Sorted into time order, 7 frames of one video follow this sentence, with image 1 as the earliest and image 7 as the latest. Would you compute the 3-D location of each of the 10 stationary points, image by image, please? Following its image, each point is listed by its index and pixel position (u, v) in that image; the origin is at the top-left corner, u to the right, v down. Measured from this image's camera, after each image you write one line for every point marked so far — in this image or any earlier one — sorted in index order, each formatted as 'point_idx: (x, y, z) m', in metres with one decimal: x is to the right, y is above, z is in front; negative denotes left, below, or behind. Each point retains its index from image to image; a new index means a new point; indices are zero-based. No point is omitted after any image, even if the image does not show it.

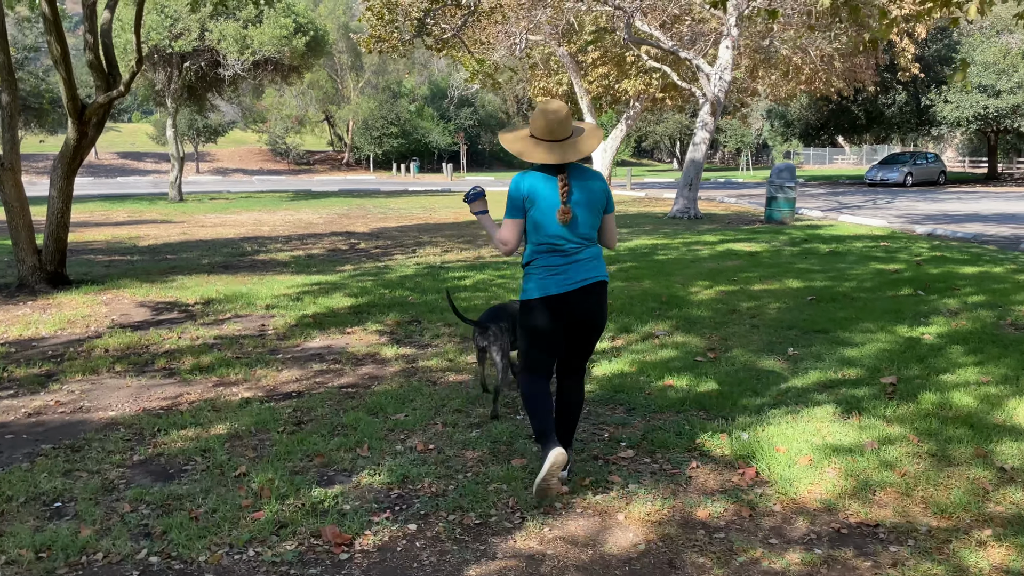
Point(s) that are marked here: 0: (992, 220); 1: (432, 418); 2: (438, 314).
0: (+9.2, +1.3, +15.8) m
1: (-0.4, -0.6, +3.9) m
2: (-0.6, -0.2, +6.5) m
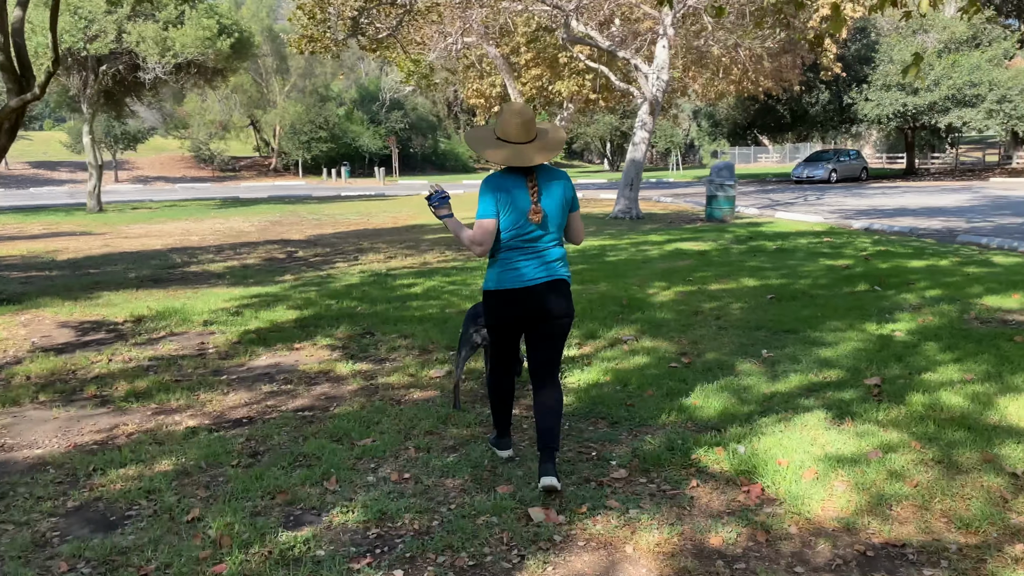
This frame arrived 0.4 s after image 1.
0: (+8.0, +1.5, +16.2) m
1: (-0.5, -0.7, +3.6) m
2: (-0.9, -0.3, +6.2) m
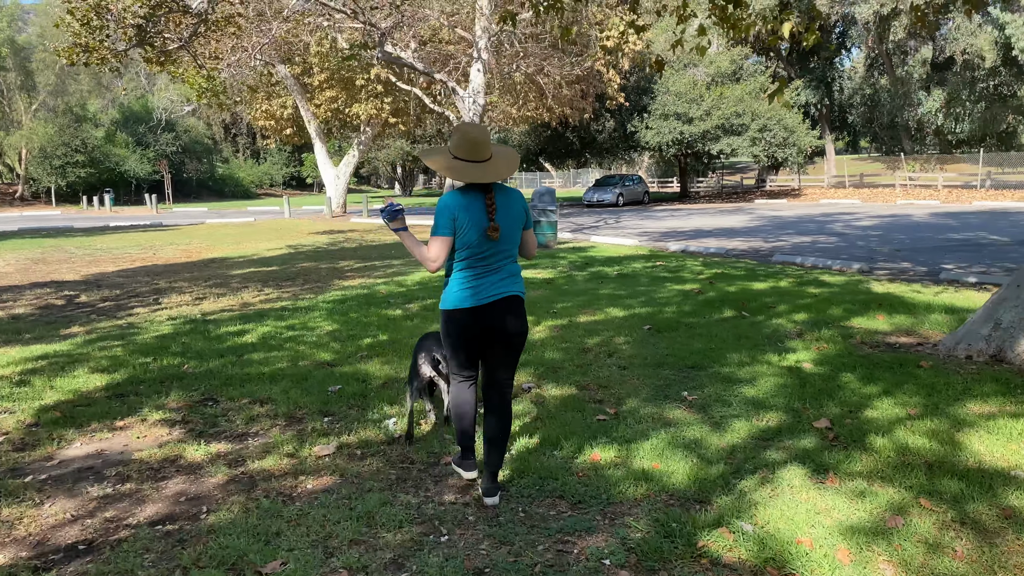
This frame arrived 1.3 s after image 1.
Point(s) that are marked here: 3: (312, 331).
0: (+4.3, +1.1, +17.1) m
1: (-0.6, -0.9, +2.7) m
2: (-1.7, -0.6, +5.1) m
3: (-1.7, -0.4, +6.9) m
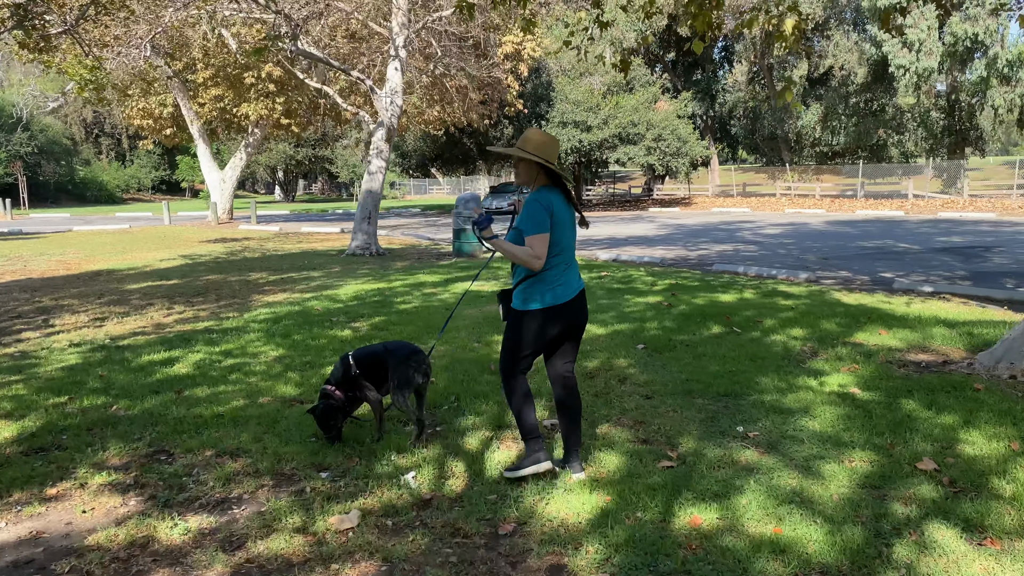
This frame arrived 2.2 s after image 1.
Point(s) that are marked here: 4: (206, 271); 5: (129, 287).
0: (+2.6, +0.9, +17.0) m
1: (-0.2, -1.0, +1.9) m
2: (-1.6, -0.8, +4.2) m
3: (-1.8, -0.5, +6.0) m
4: (-4.6, +0.2, +12.4) m
5: (-5.0, 0.0, +10.8) m
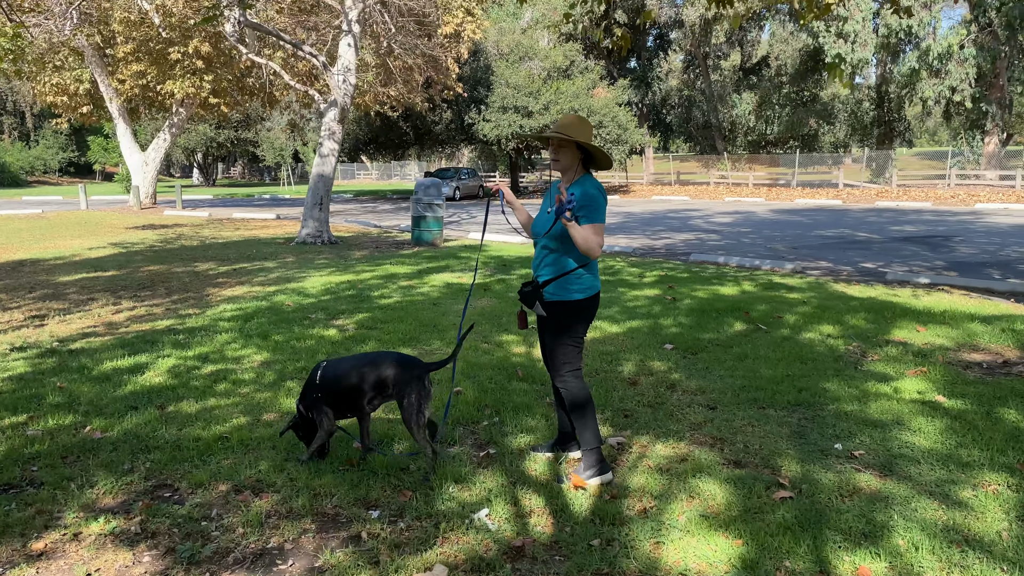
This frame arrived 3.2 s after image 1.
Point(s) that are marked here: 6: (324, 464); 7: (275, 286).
0: (+1.7, +1.2, +16.6) m
1: (+0.3, -1.0, +1.4) m
2: (-1.3, -0.8, +3.5) m
3: (-1.7, -0.5, +5.3) m
4: (-5.0, +0.4, +11.4) m
5: (-5.3, +0.1, +9.7) m
6: (-0.8, -0.7, +3.5) m
7: (-2.5, 0.0, +8.7) m
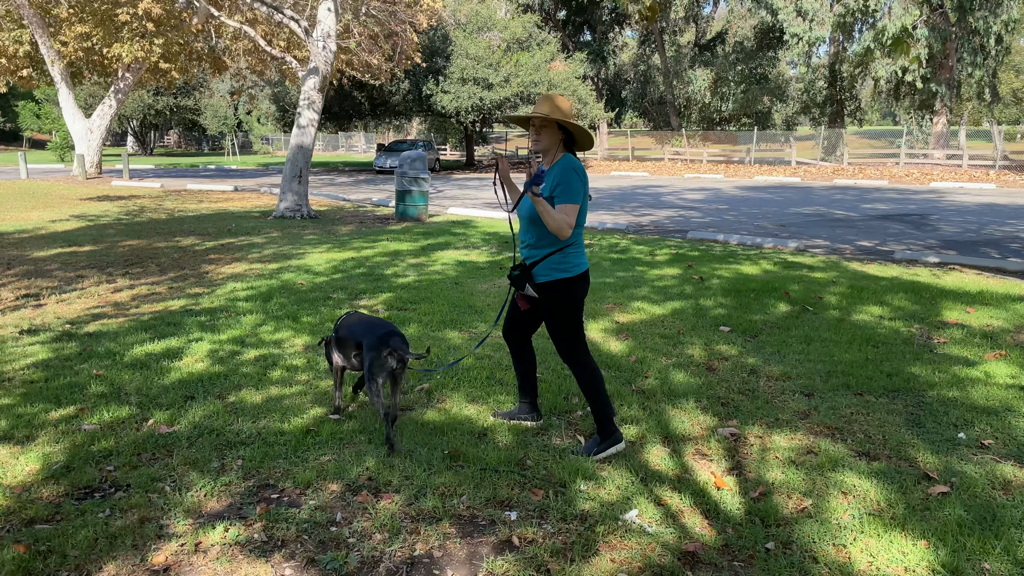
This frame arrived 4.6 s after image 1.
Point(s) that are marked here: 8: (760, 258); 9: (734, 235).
0: (+1.2, +1.6, +16.4) m
1: (+0.9, -1.0, +1.3) m
2: (-0.8, -0.7, +3.2) m
3: (-1.4, -0.4, +5.0) m
4: (-5.1, +0.7, +10.8) m
5: (-5.2, +0.4, +9.1) m
6: (-0.3, -0.7, +3.3) m
7: (-2.4, +0.2, +8.3) m
8: (+2.5, +0.3, +8.5) m
9: (+2.9, +0.7, +11.0) m
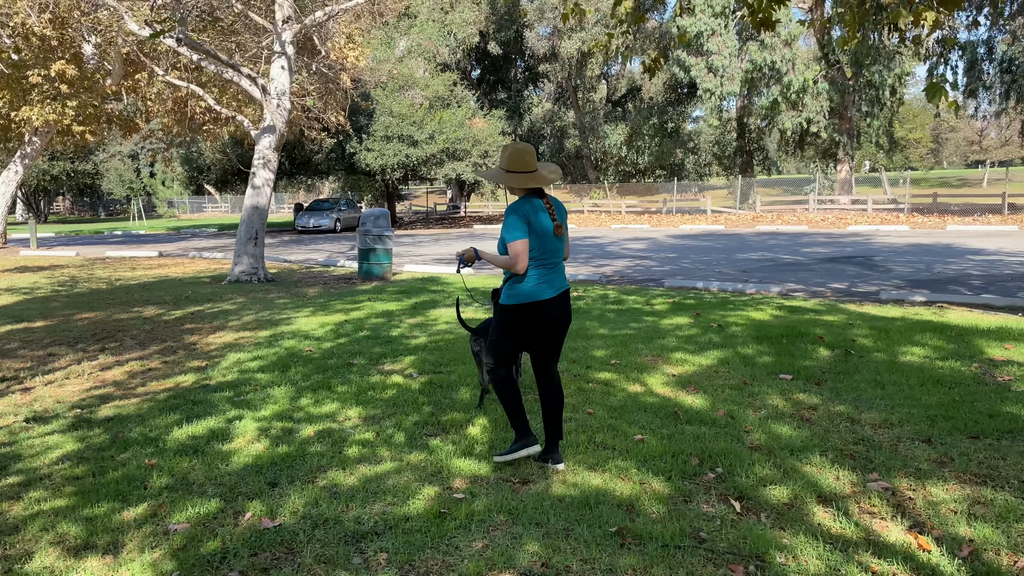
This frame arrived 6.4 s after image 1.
0: (+0.3, +0.6, +16.3) m
1: (+1.8, -1.1, +1.1) m
2: (-0.2, -0.9, +2.9) m
3: (-0.9, -0.7, +4.6) m
4: (-5.3, -0.2, +10.0) m
5: (-5.3, -0.4, +8.3) m
6: (+0.3, -0.9, +3.0) m
7: (-2.3, -0.4, +7.8) m
8: (+2.5, -0.2, +8.6) m
9: (+2.6, +0.1, +11.1) m
